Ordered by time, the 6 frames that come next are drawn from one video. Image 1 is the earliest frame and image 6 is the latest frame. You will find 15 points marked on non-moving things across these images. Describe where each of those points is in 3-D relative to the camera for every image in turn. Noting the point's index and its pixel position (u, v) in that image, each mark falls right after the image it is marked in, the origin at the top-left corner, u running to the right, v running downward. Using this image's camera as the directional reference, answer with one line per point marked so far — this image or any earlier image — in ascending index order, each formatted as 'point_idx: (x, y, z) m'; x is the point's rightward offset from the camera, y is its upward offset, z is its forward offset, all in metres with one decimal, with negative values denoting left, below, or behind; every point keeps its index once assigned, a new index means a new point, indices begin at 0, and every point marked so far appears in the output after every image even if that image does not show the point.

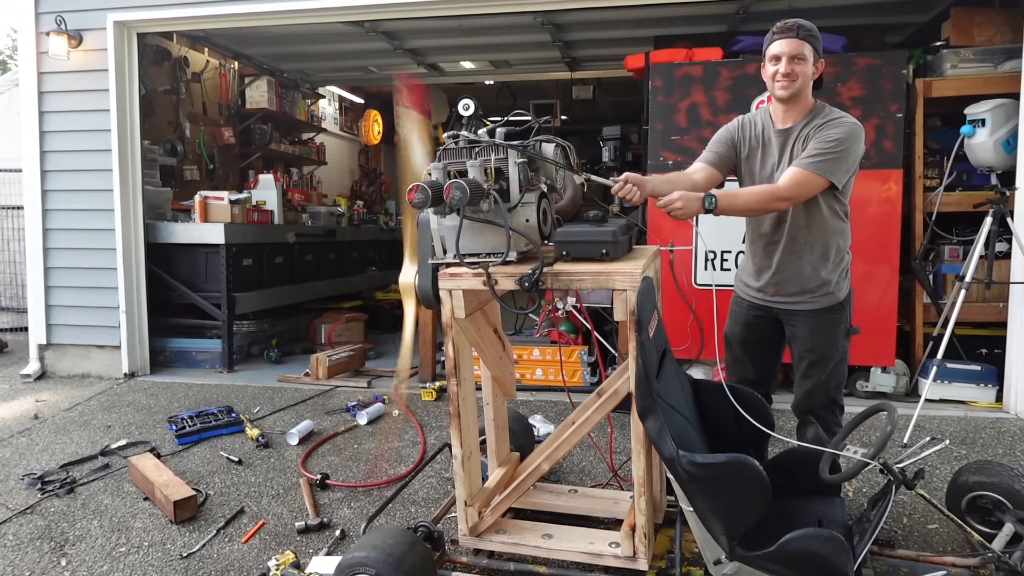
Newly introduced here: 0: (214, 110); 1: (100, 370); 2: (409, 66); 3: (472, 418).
0: (-2.3, +1.4, +5.6) m
1: (-2.4, -0.5, +4.3) m
2: (-0.8, +1.7, +5.7) m
3: (-0.1, -0.4, +2.2) m
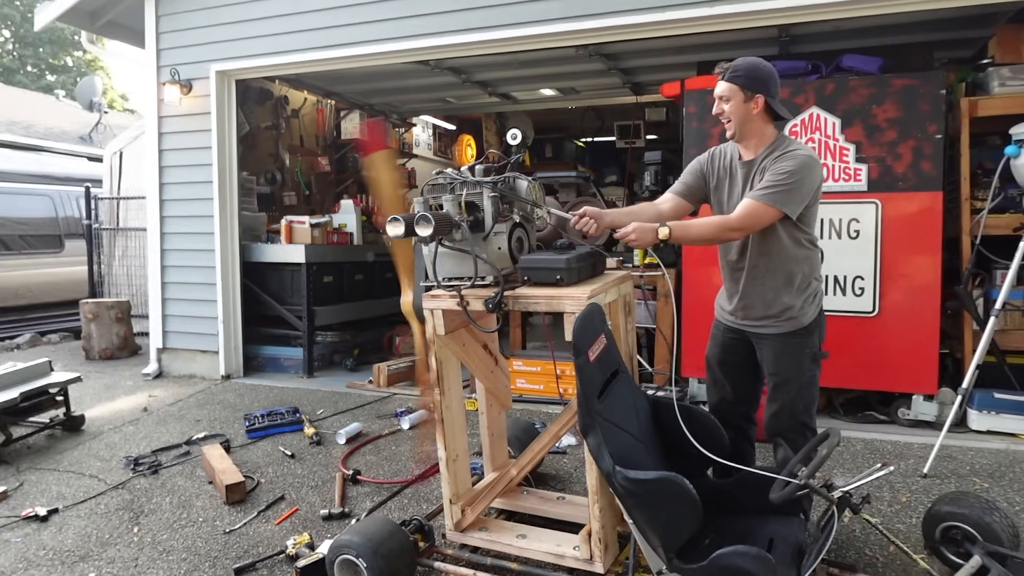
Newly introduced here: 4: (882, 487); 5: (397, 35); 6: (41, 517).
0: (-1.7, +1.3, +6.2) m
1: (-2.1, -0.6, +4.9) m
2: (-0.2, +1.6, +6.1) m
3: (-0.2, -0.5, +2.5) m
4: (+1.5, -0.8, +2.9) m
5: (-0.7, +1.5, +4.5) m
6: (-1.9, -0.9, +3.0) m
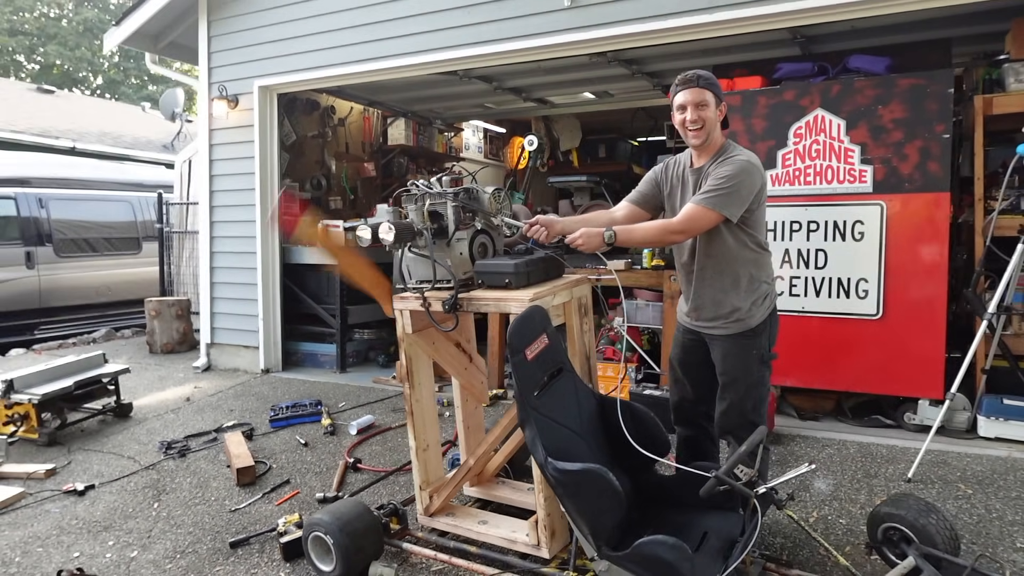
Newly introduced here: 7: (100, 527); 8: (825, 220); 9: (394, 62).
0: (-1.4, +1.3, +6.6) m
1: (-1.9, -0.6, +5.3) m
2: (+0.1, +1.6, +6.3) m
3: (-0.3, -0.5, +2.7) m
4: (+1.4, -0.8, +2.9) m
5: (-0.6, +1.5, +4.7) m
6: (-2.0, -0.9, +3.3) m
7: (-1.7, -1.0, +3.0) m
8: (+1.6, +0.3, +3.7) m
9: (-0.8, +1.5, +4.8) m
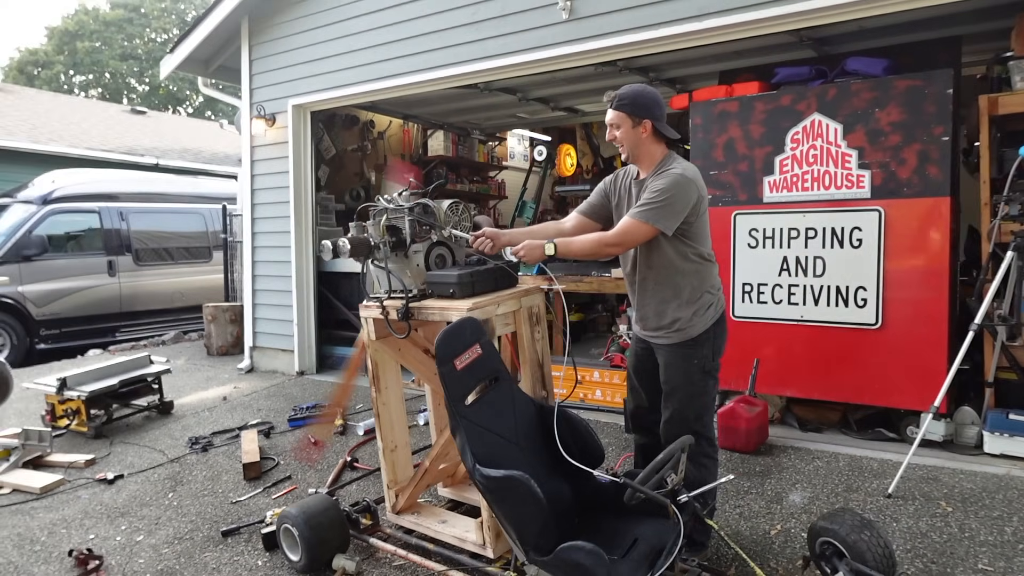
0: (-1.1, +1.2, +6.8) m
1: (-1.7, -0.6, +5.6) m
2: (+0.3, +1.5, +6.4) m
3: (-0.5, -0.5, +2.8) m
4: (+1.3, -0.8, +2.9) m
5: (-0.5, +1.5, +4.9) m
6: (-2.0, -1.0, +3.7) m
7: (-1.8, -1.0, +3.3) m
8: (+1.5, +0.3, +3.6) m
9: (-0.7, +1.4, +5.0) m
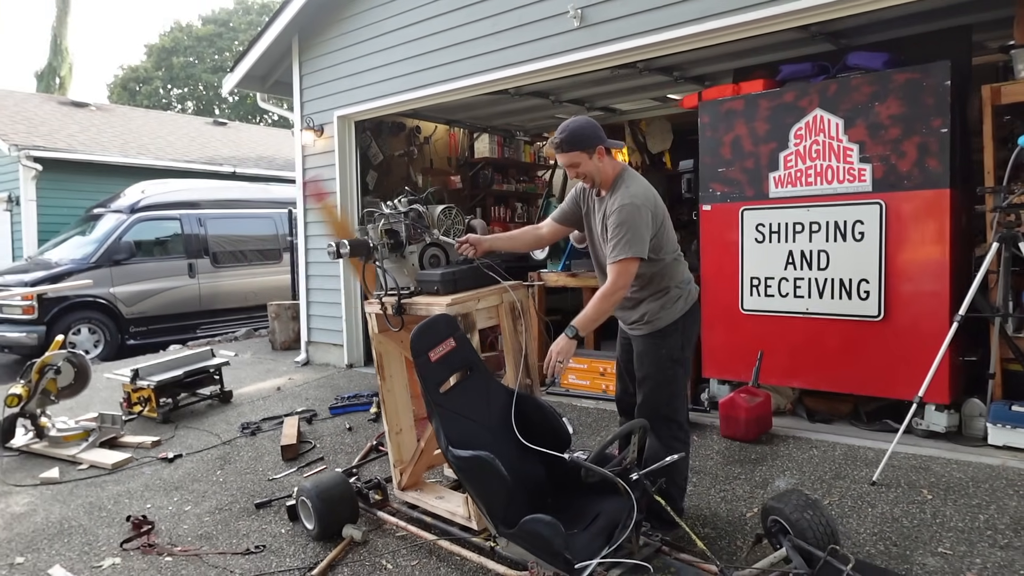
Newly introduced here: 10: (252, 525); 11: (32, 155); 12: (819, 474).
0: (-0.7, +1.2, +7.2) m
1: (-1.4, -0.6, +6.0) m
2: (+0.7, +1.6, +6.5) m
3: (-0.5, -0.5, +3.1) m
4: (+1.2, -0.8, +3.0) m
5: (-0.3, +1.5, +5.2) m
6: (-1.9, -1.0, +4.1) m
7: (-1.7, -1.0, +3.8) m
8: (+1.6, +0.3, +3.6) m
9: (-0.5, +1.4, +5.3) m
10: (-1.1, -1.0, +3.2) m
11: (-6.1, +1.7, +9.3) m
12: (+1.3, -0.8, +3.1) m
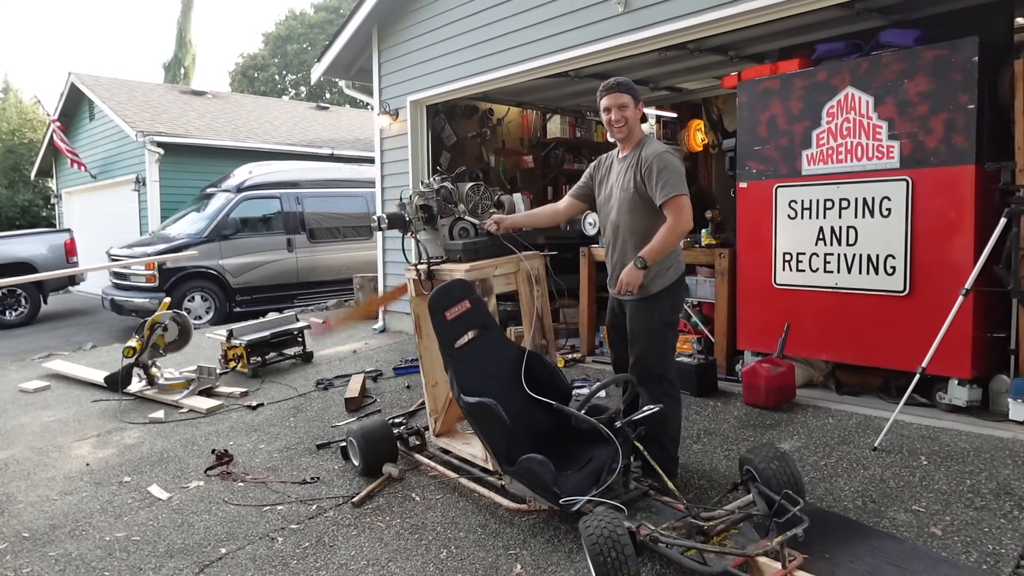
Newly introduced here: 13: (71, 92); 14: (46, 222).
0: (0.0, +1.5, +7.5) m
1: (-0.9, -0.4, +6.5) m
2: (+1.3, +1.8, +6.6) m
3: (-0.4, -0.3, +3.5) m
4: (+1.3, -0.7, +3.1) m
5: (+0.1, +1.7, +5.4) m
6: (-1.7, -0.8, +4.7) m
7: (-1.5, -0.8, +4.3) m
8: (+1.7, +0.5, +3.7) m
9: (0.0, +1.6, +5.6) m
10: (-1.0, -0.9, +3.7) m
11: (-5.0, +2.1, +10.3) m
12: (+1.4, -0.7, +3.3) m
13: (-7.6, +3.4, +12.7) m
14: (-10.3, +1.4, +16.2) m
